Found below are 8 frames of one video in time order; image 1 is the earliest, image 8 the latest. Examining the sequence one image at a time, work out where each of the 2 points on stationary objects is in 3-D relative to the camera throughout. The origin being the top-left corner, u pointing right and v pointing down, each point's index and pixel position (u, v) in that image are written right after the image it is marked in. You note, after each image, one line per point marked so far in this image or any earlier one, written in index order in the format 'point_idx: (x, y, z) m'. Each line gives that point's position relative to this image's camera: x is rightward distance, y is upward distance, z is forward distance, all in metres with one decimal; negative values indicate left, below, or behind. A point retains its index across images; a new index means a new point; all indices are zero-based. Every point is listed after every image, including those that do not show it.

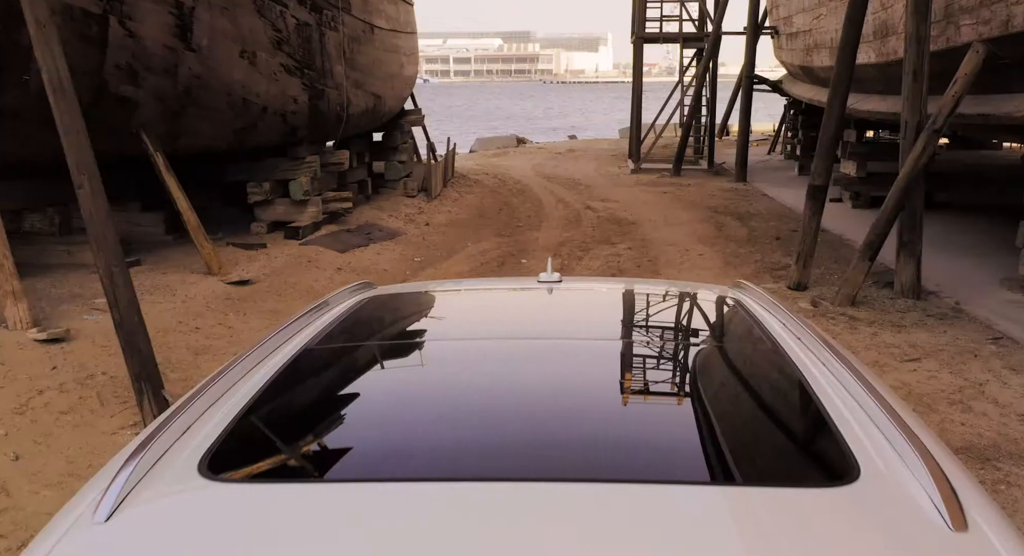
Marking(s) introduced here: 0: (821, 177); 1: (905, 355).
0: (+2.8, +0.9, +6.7) m
1: (+2.8, -0.5, +5.2) m
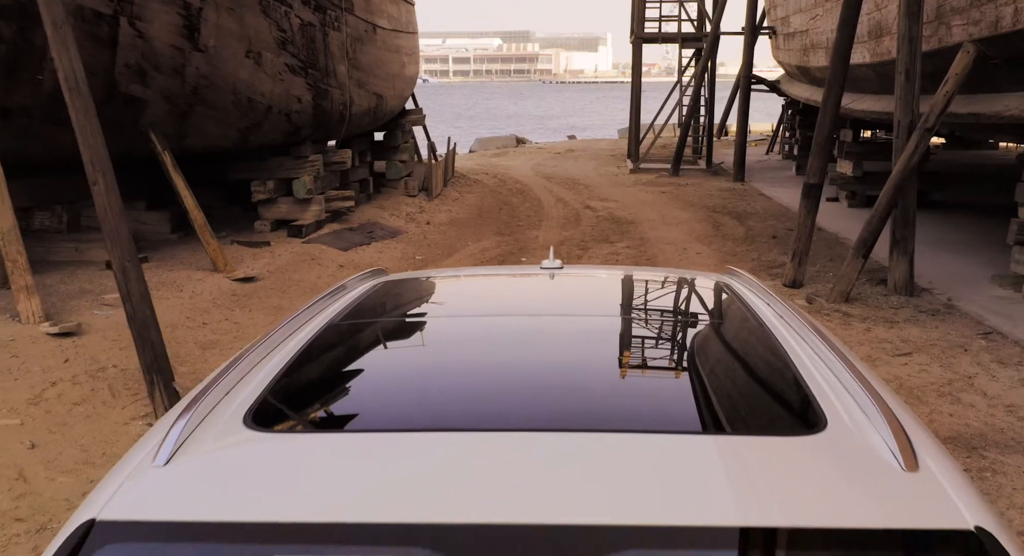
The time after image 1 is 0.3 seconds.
0: (+2.8, +1.0, +6.9) m
1: (+2.8, -0.5, +5.3) m
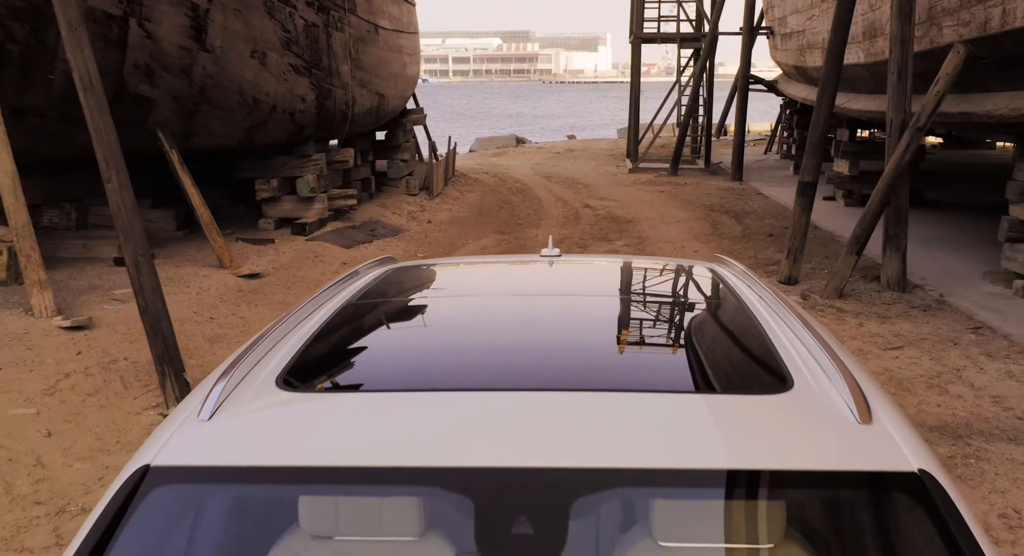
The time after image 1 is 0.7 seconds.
0: (+2.8, +1.0, +7.0) m
1: (+2.8, -0.5, +5.4) m
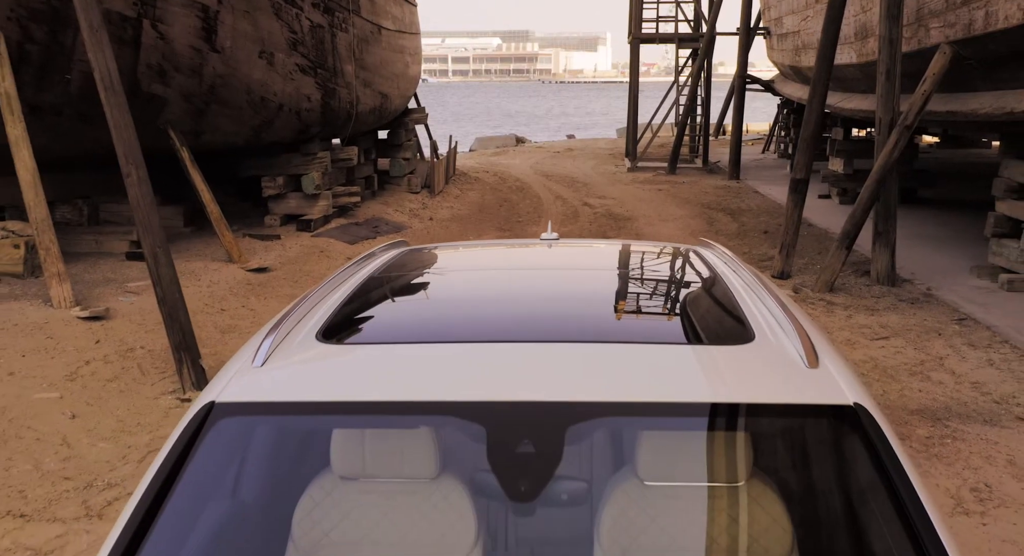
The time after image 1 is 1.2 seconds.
0: (+2.8, +1.0, +7.2) m
1: (+2.8, -0.4, +5.6) m
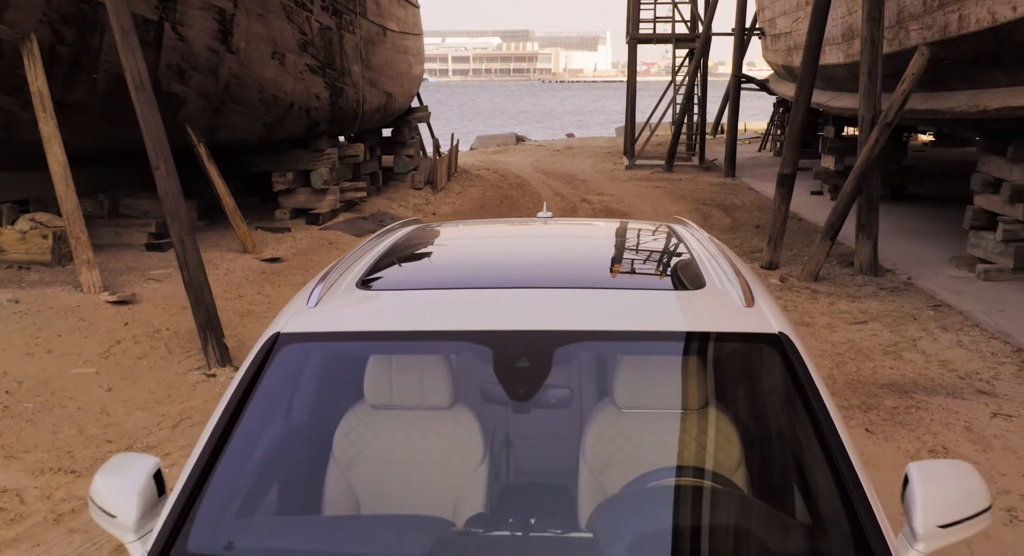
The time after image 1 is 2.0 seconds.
0: (+2.8, +1.1, +7.5) m
1: (+2.8, -0.3, +6.0) m
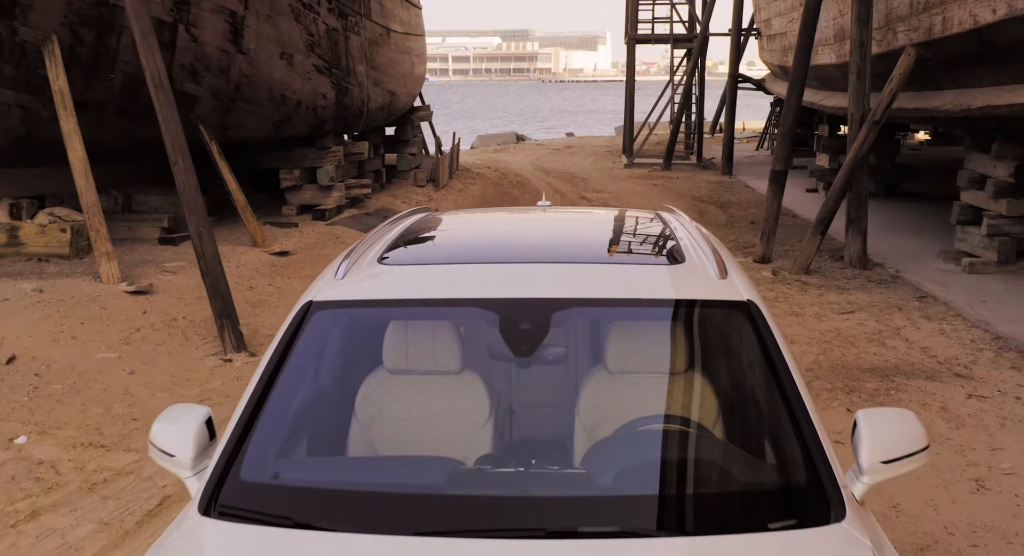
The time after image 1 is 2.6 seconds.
0: (+2.8, +1.2, +7.8) m
1: (+2.8, -0.3, +6.2) m
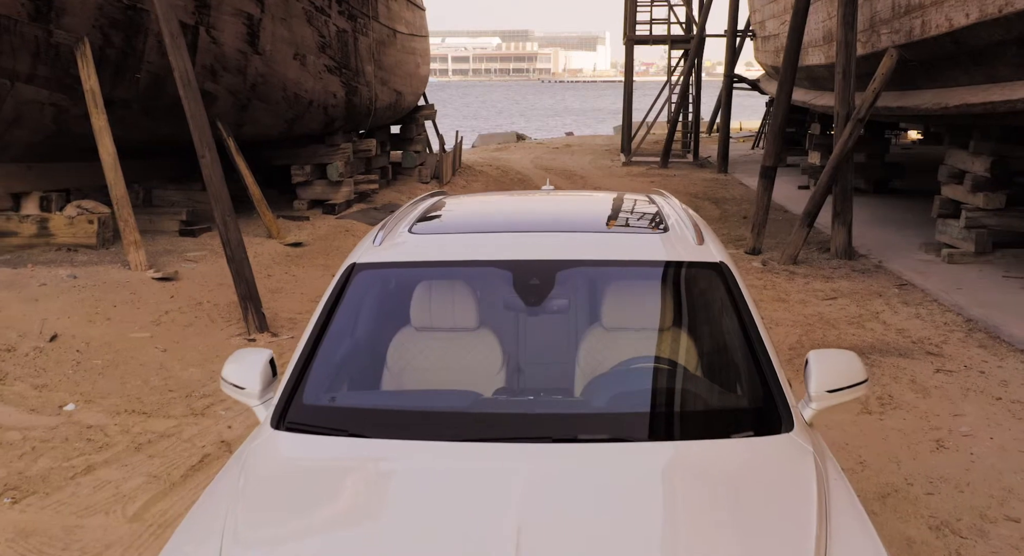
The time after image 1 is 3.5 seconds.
0: (+2.9, +1.3, +8.2) m
1: (+2.8, -0.2, +6.6) m
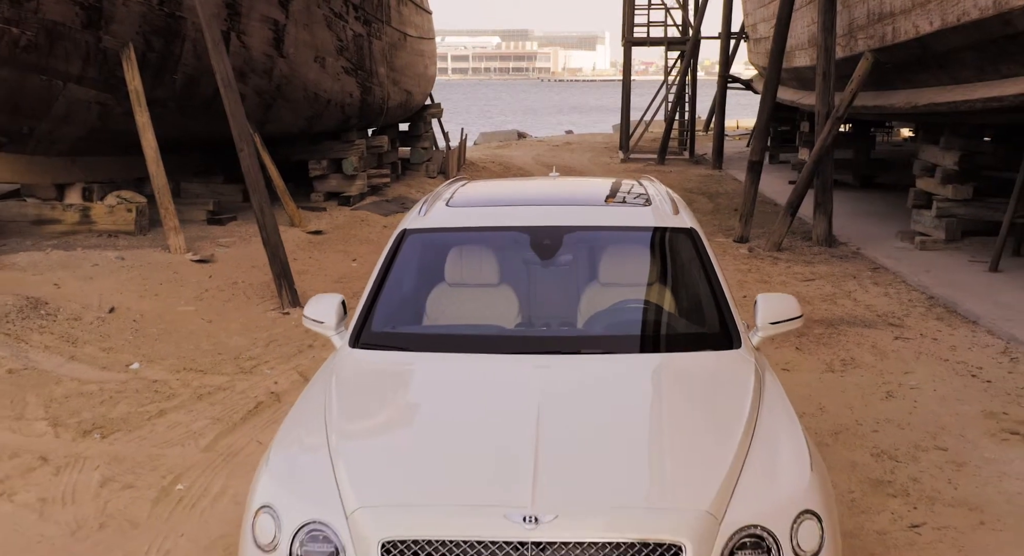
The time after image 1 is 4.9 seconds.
0: (+2.9, +1.5, +8.8) m
1: (+2.9, 0.0, +7.2) m
